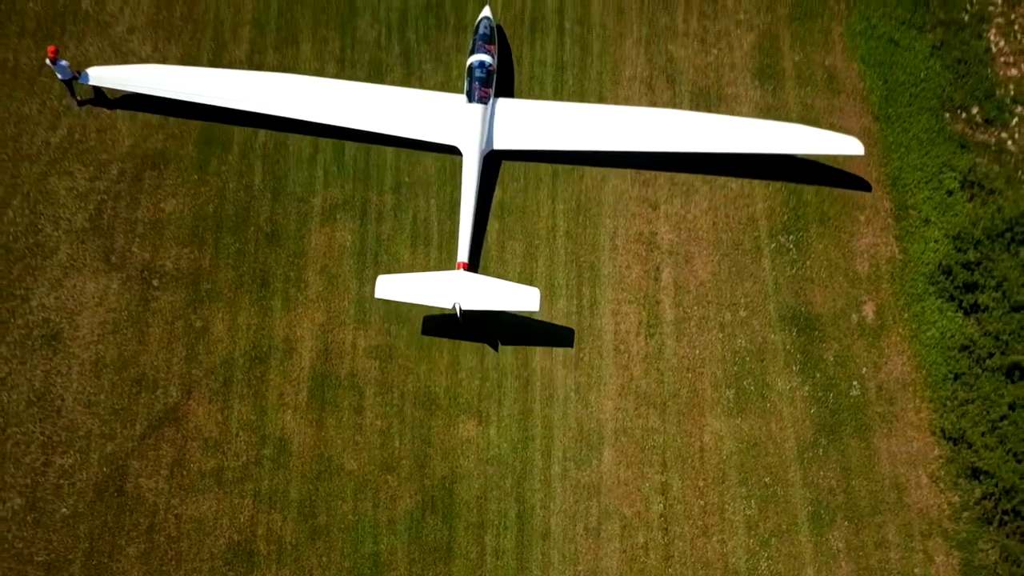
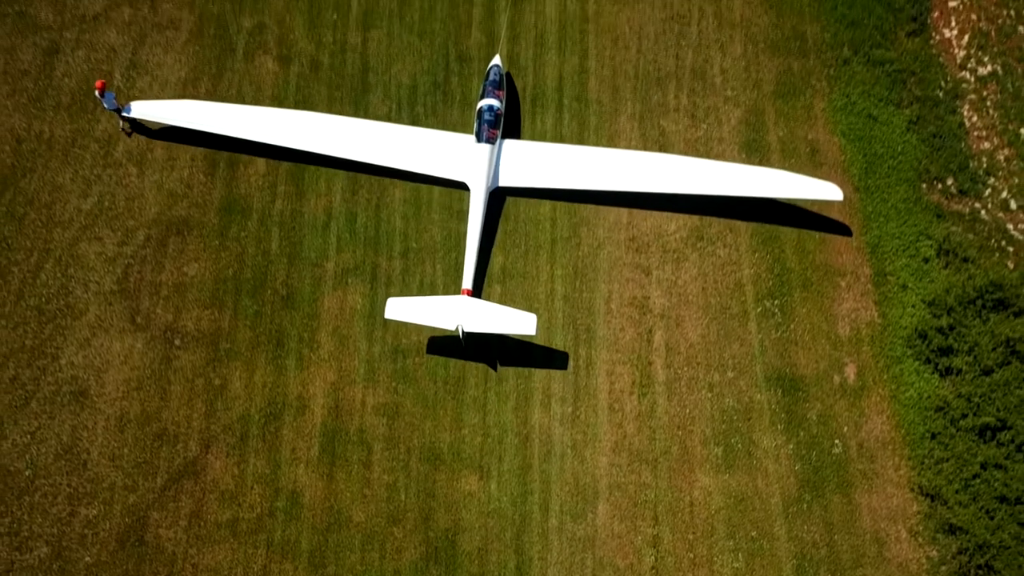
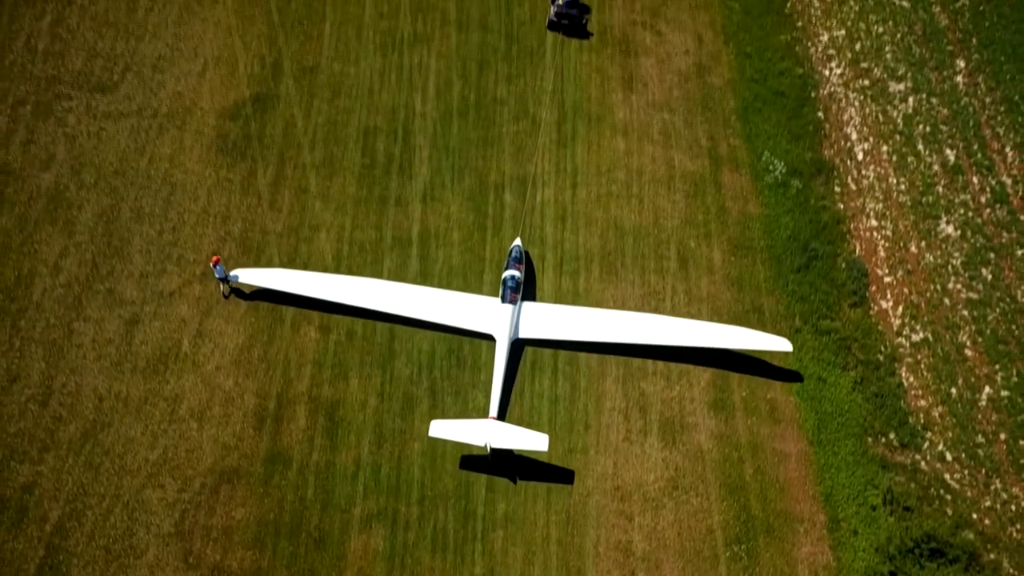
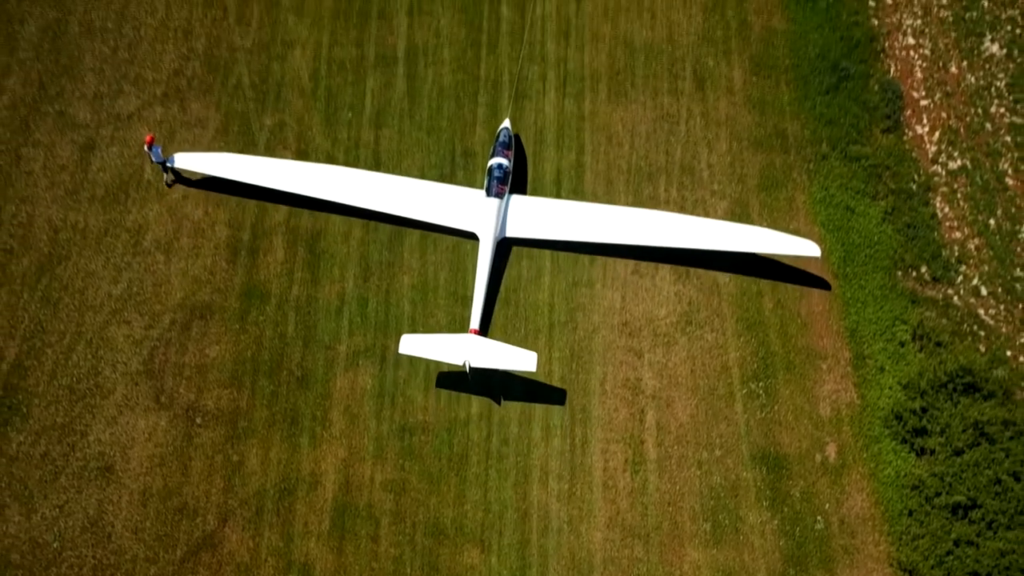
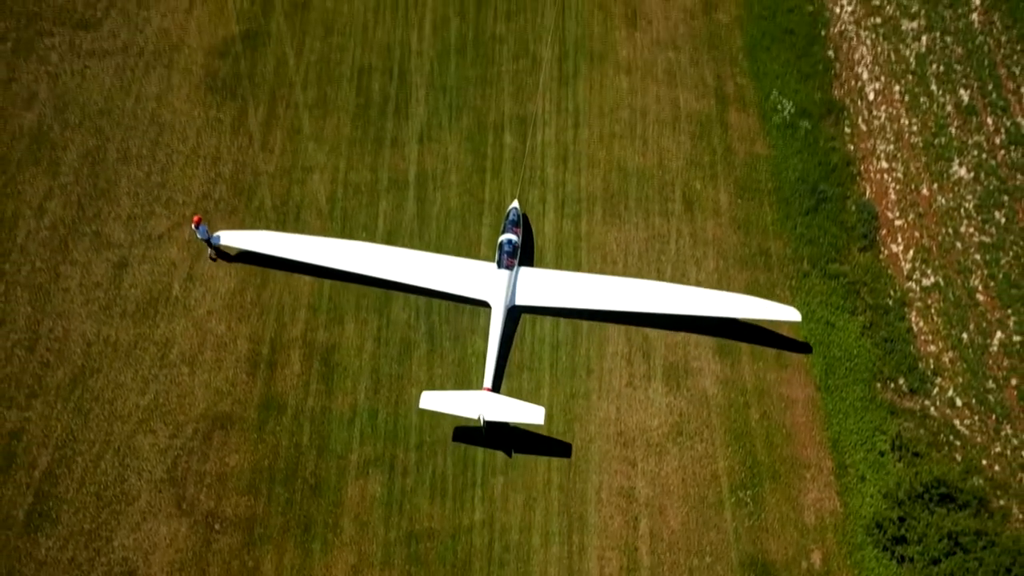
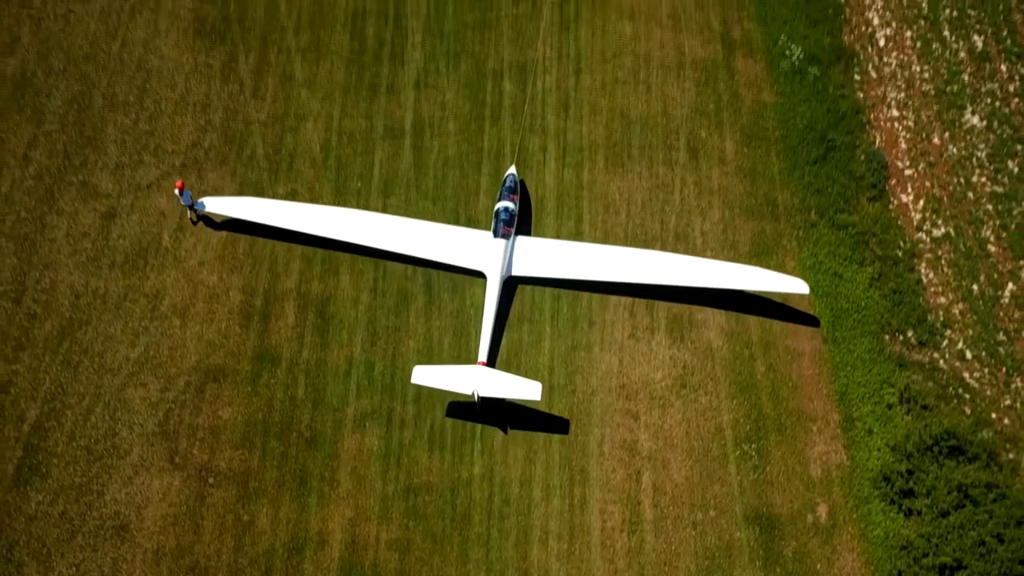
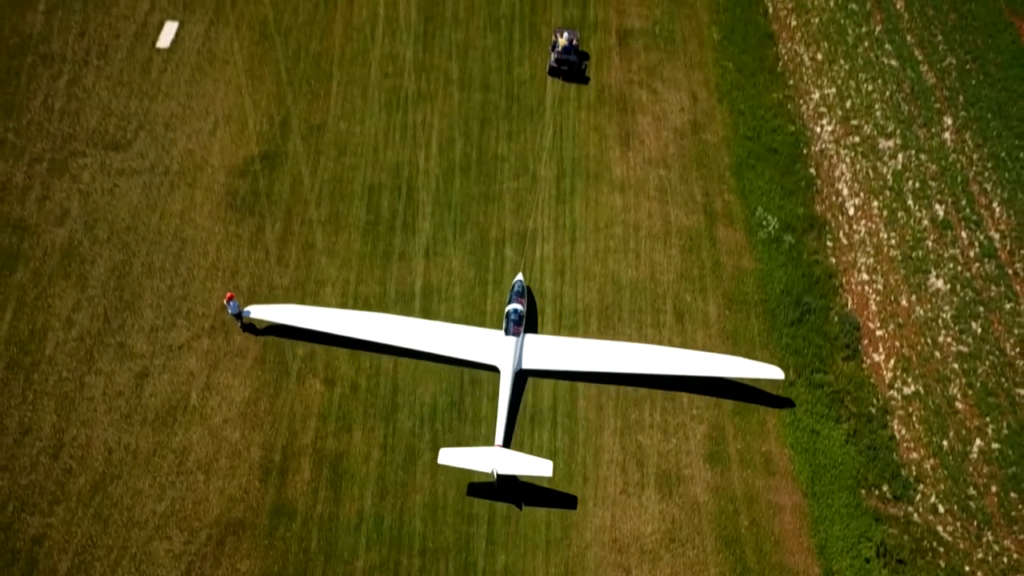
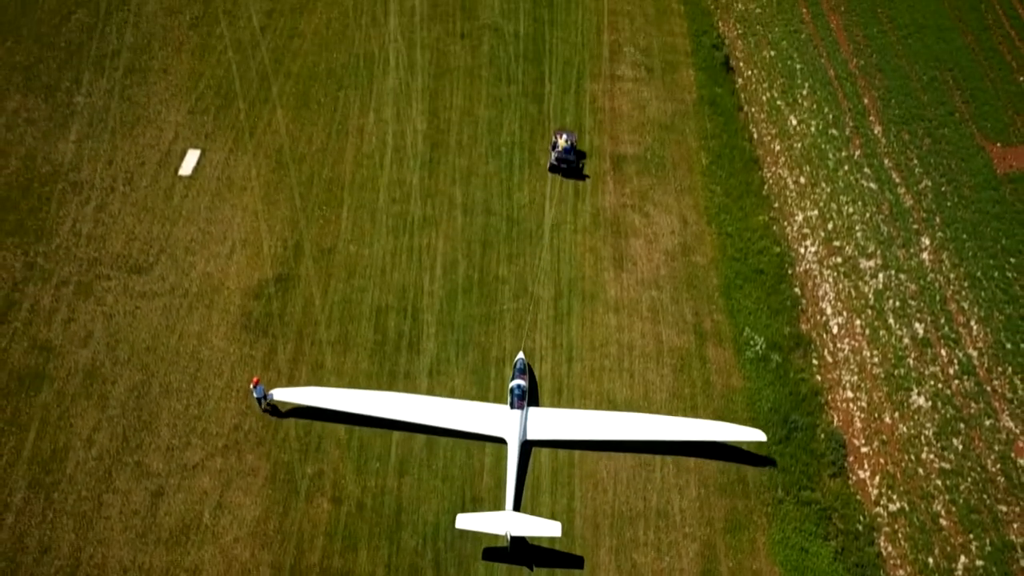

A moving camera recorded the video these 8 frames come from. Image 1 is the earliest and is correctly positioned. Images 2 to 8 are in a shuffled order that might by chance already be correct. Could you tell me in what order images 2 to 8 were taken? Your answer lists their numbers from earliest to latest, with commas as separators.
2, 4, 6, 5, 3, 7, 8
